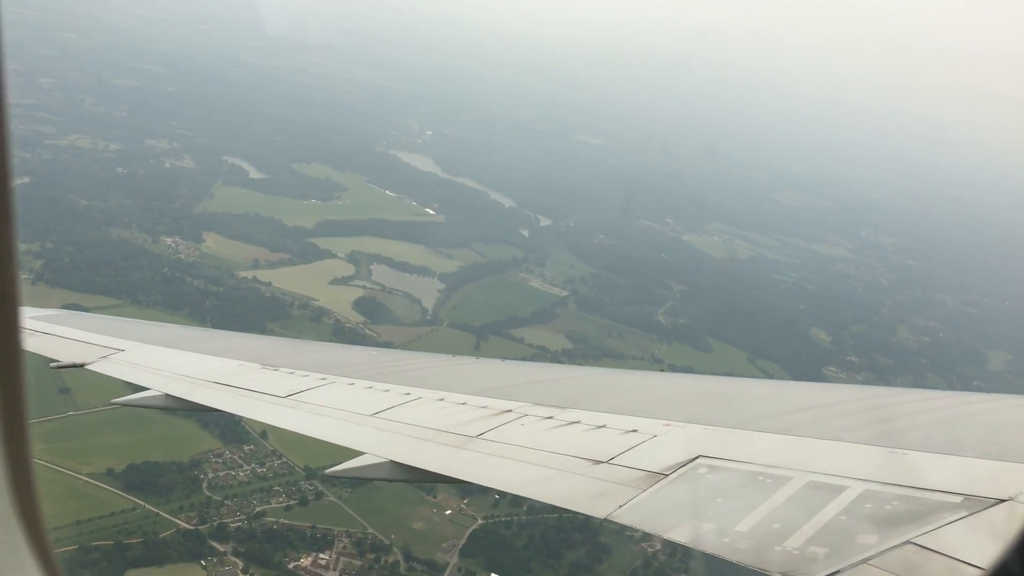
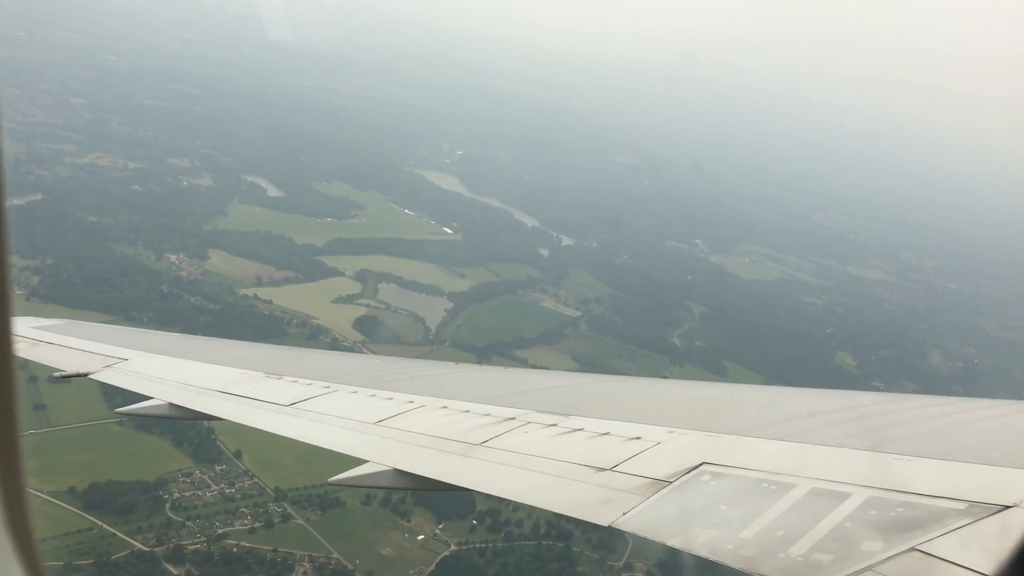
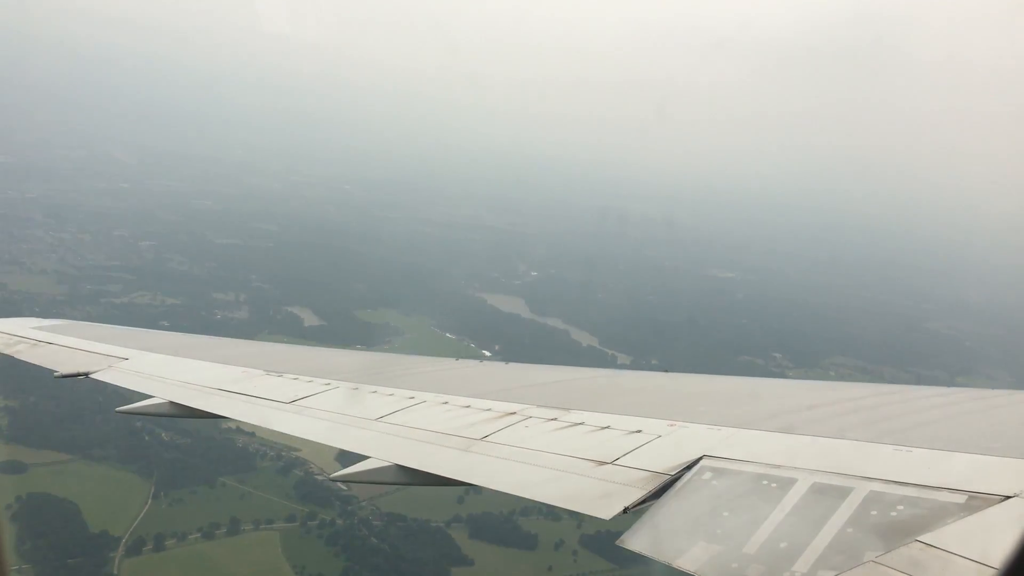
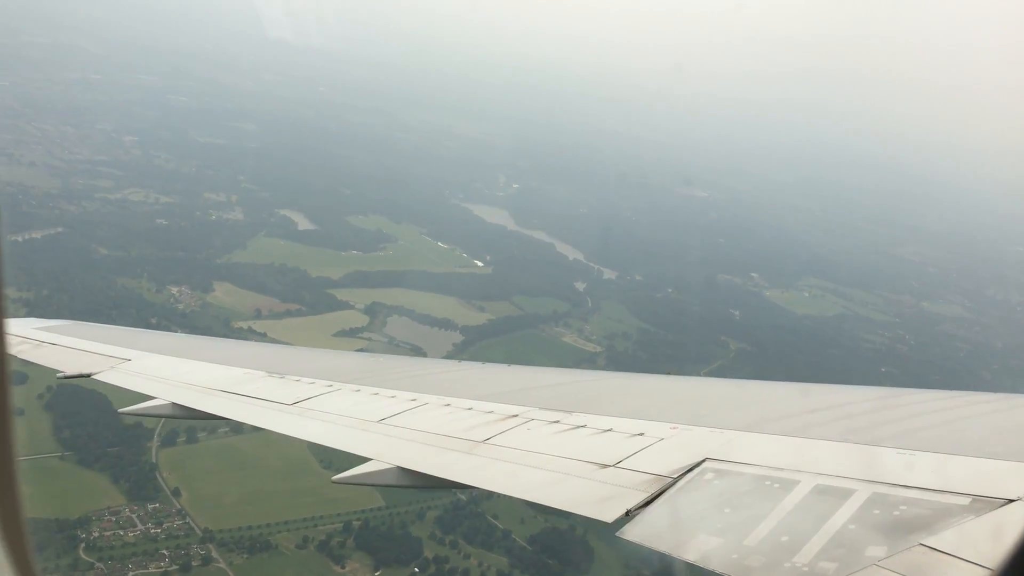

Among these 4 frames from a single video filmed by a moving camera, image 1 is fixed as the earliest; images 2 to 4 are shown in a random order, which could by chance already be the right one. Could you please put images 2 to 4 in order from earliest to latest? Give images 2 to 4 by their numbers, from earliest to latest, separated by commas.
2, 4, 3
